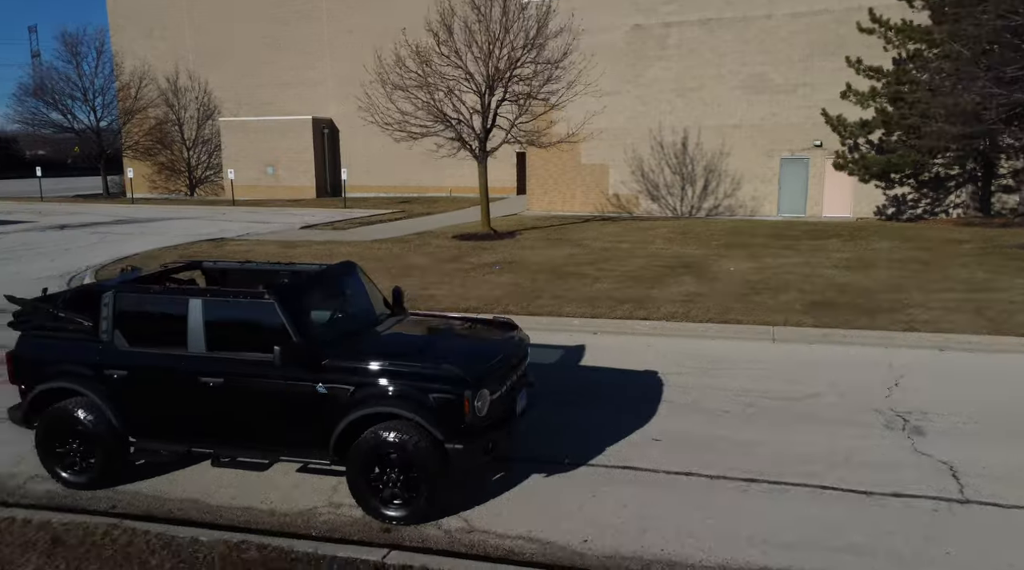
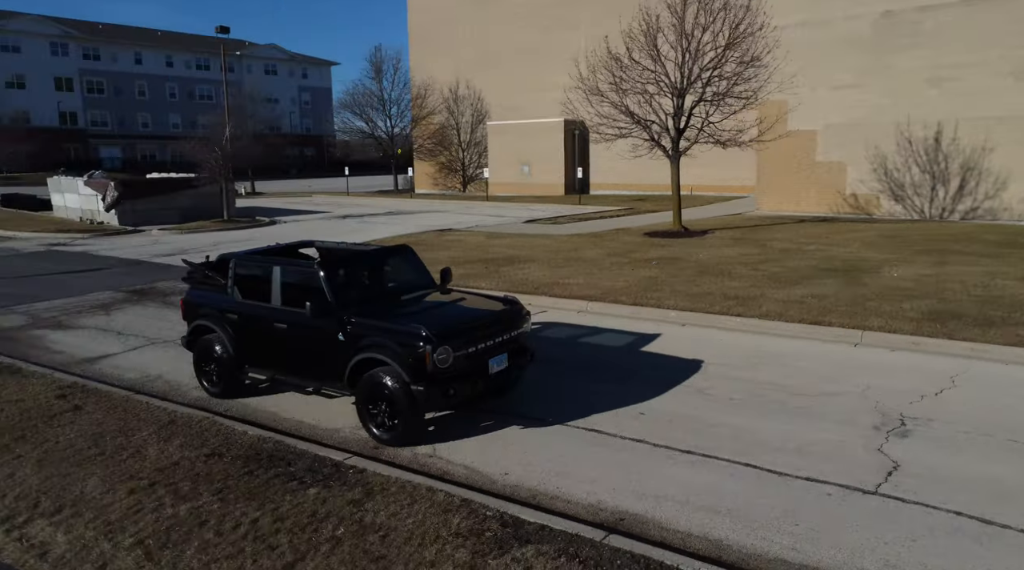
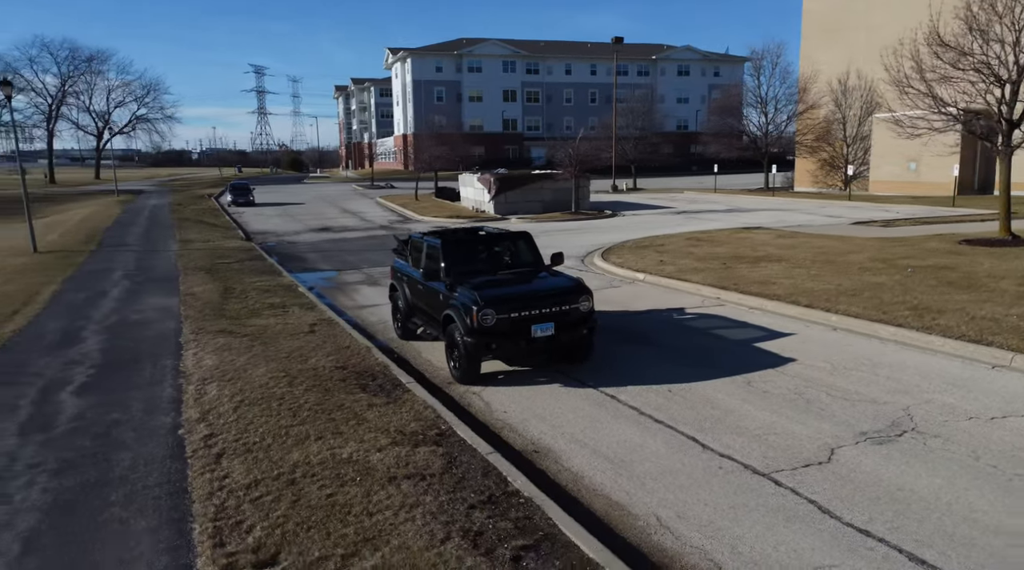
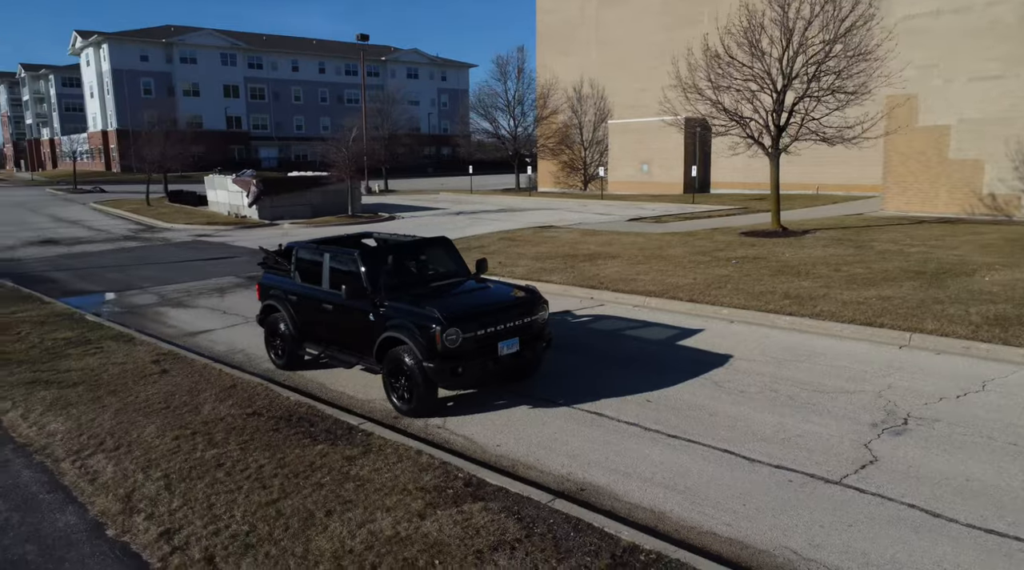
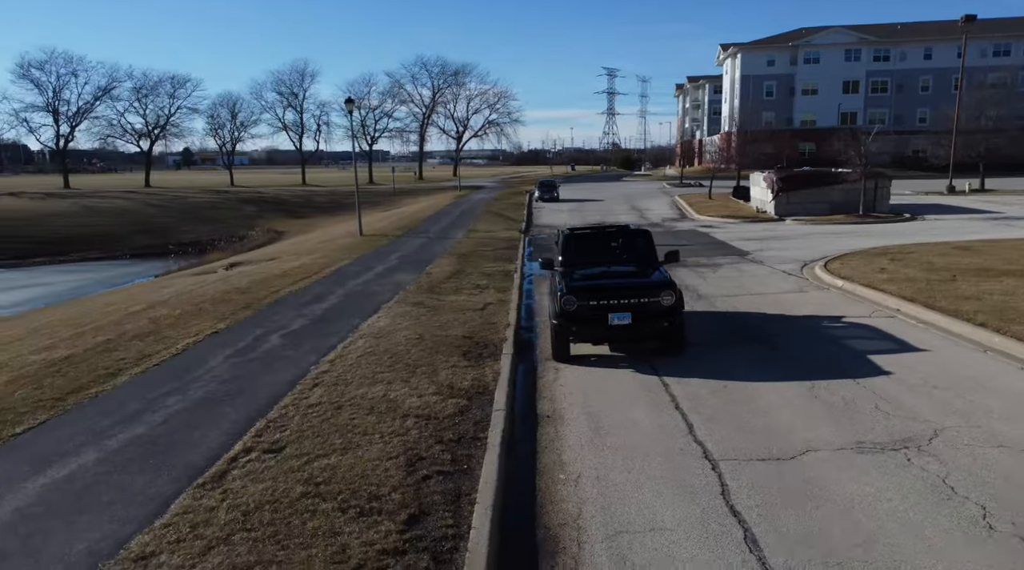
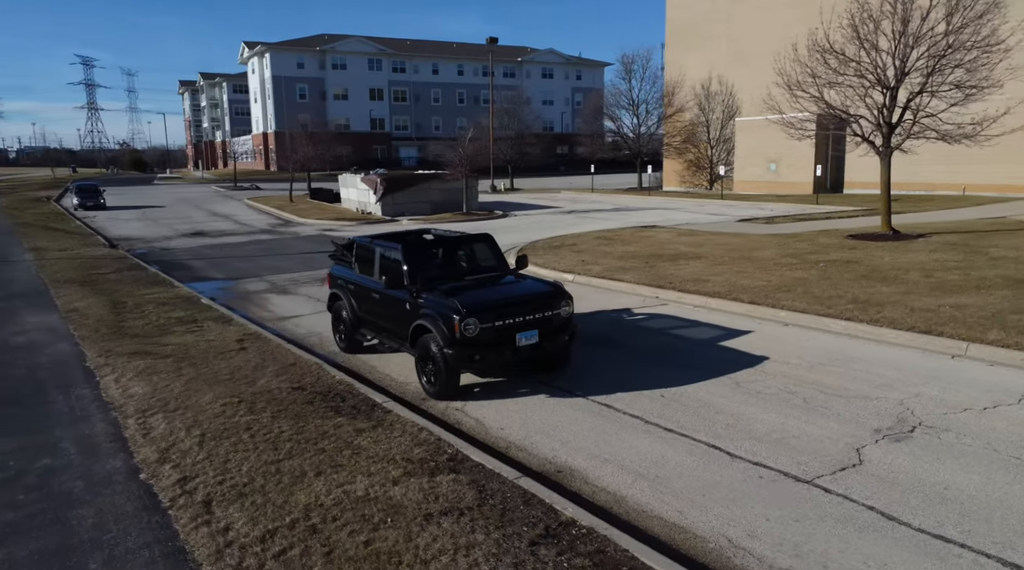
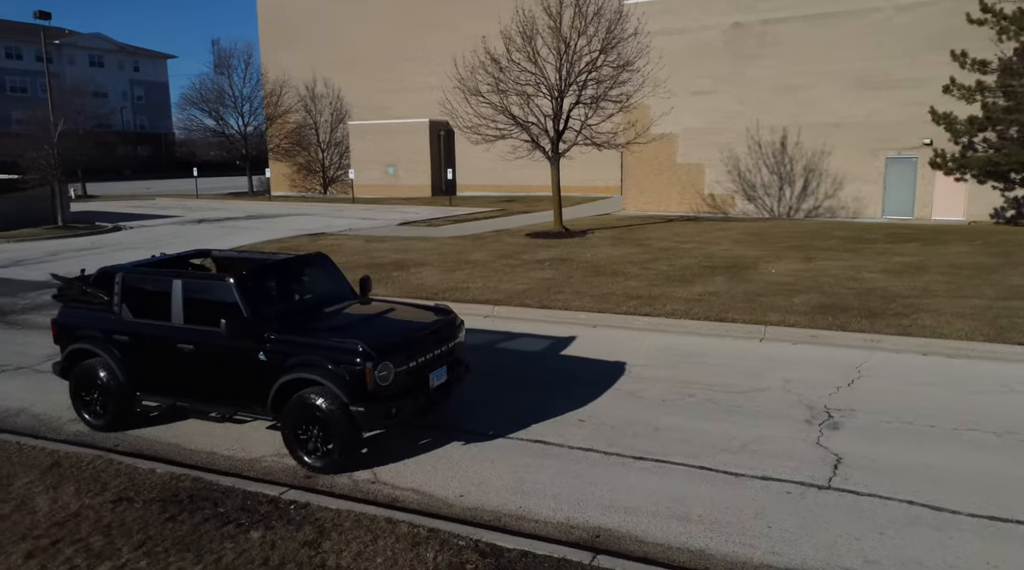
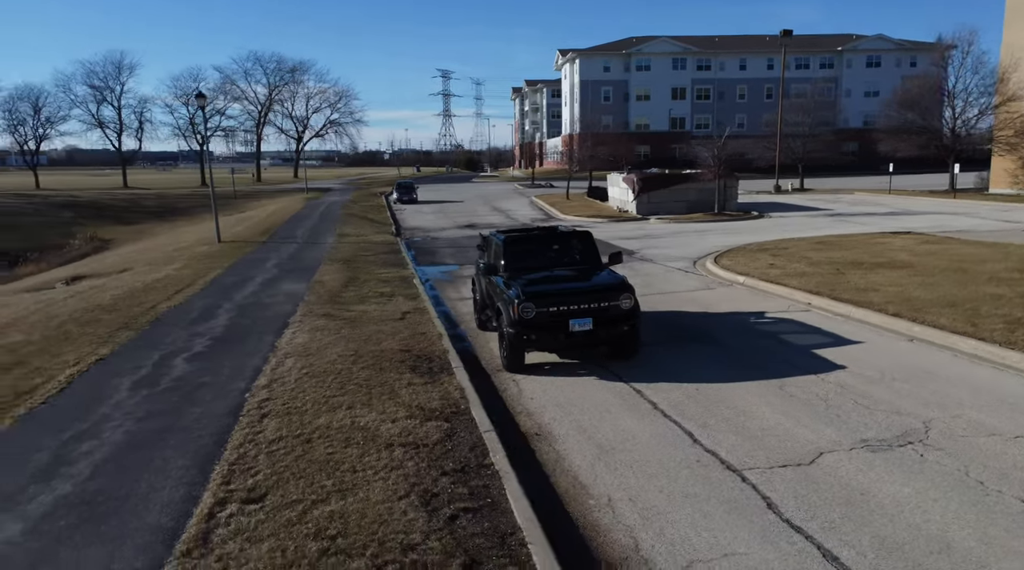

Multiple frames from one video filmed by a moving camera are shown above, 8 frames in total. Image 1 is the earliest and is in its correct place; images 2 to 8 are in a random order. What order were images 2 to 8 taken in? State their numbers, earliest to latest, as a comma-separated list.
7, 2, 4, 6, 3, 8, 5
